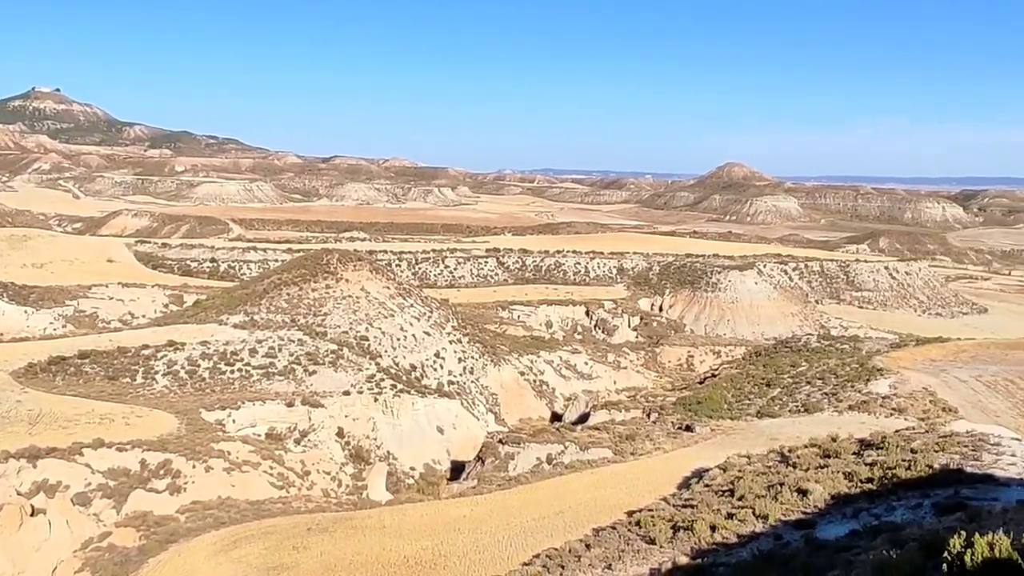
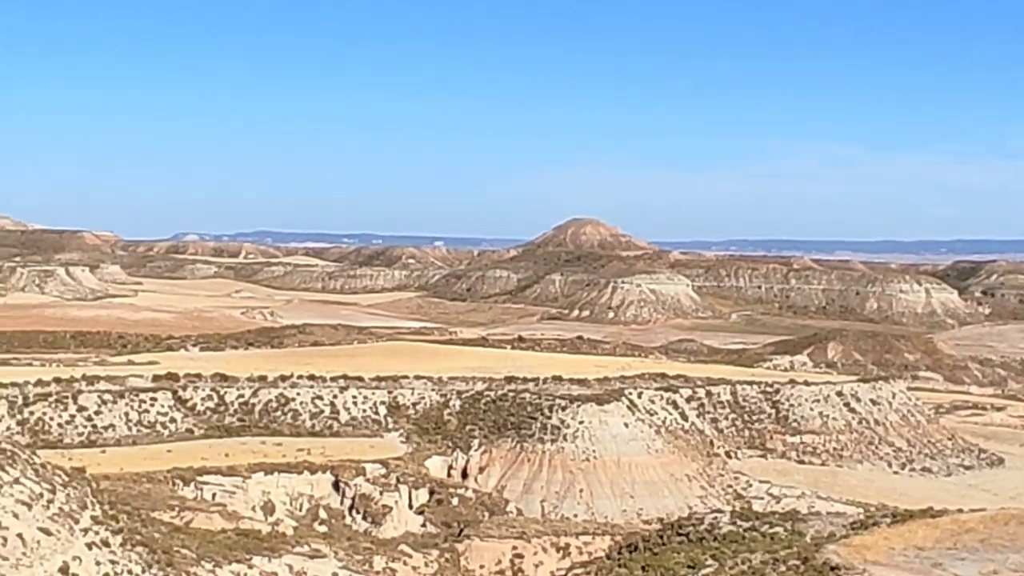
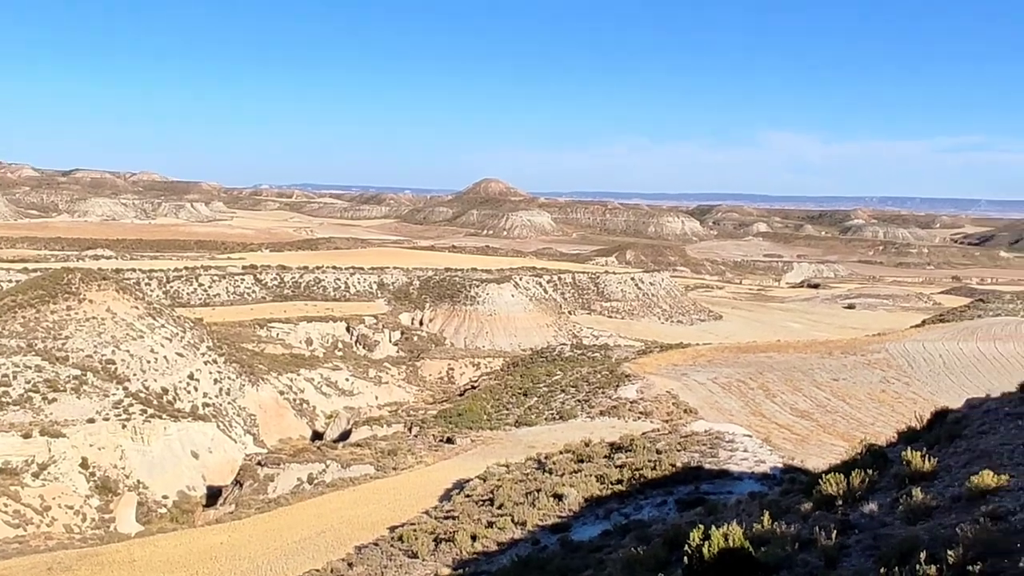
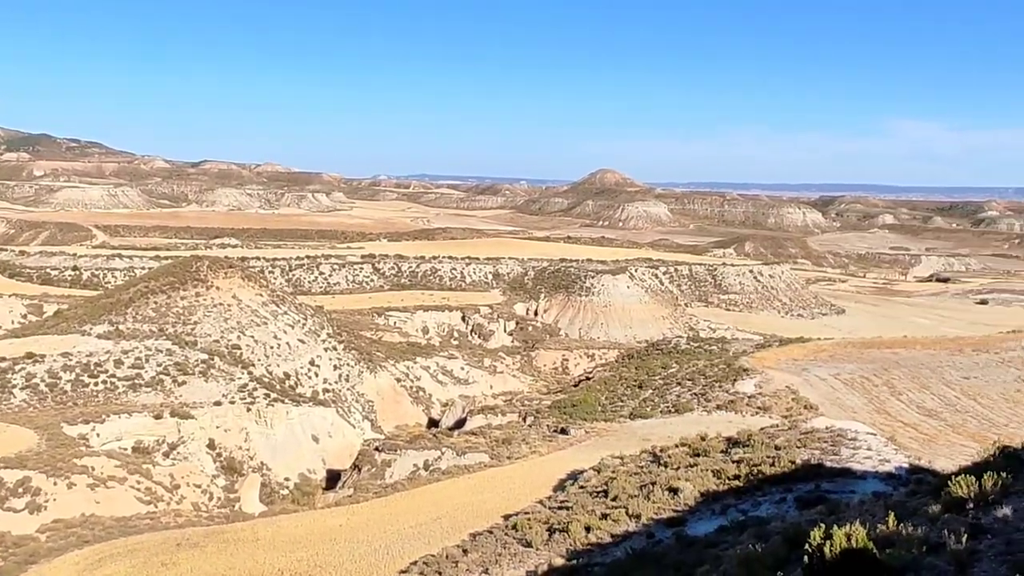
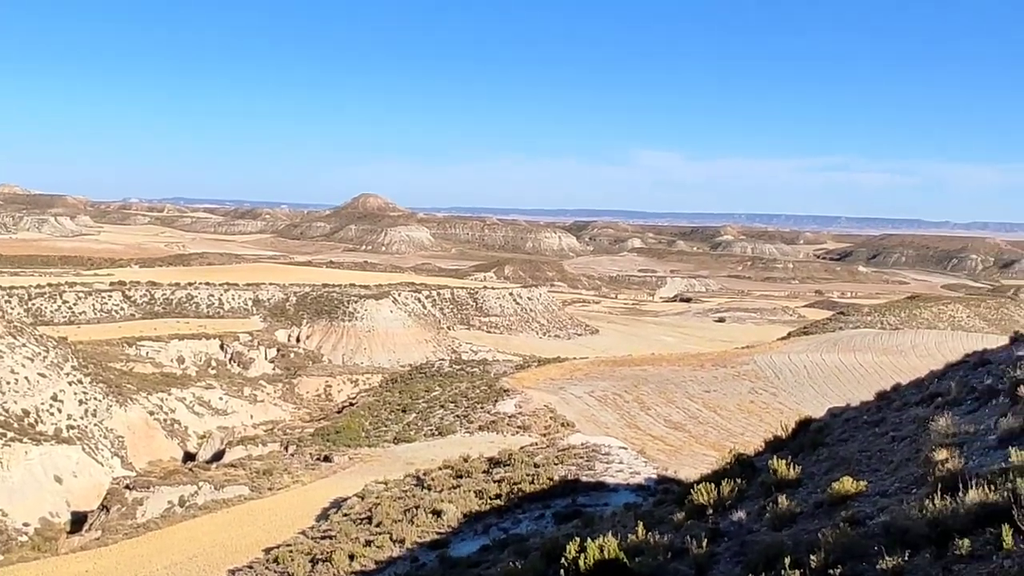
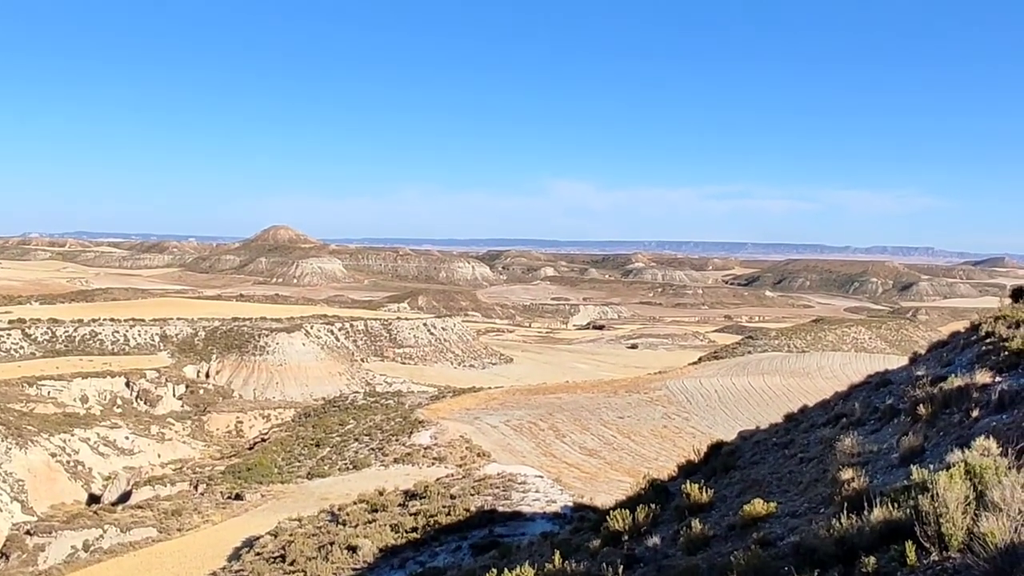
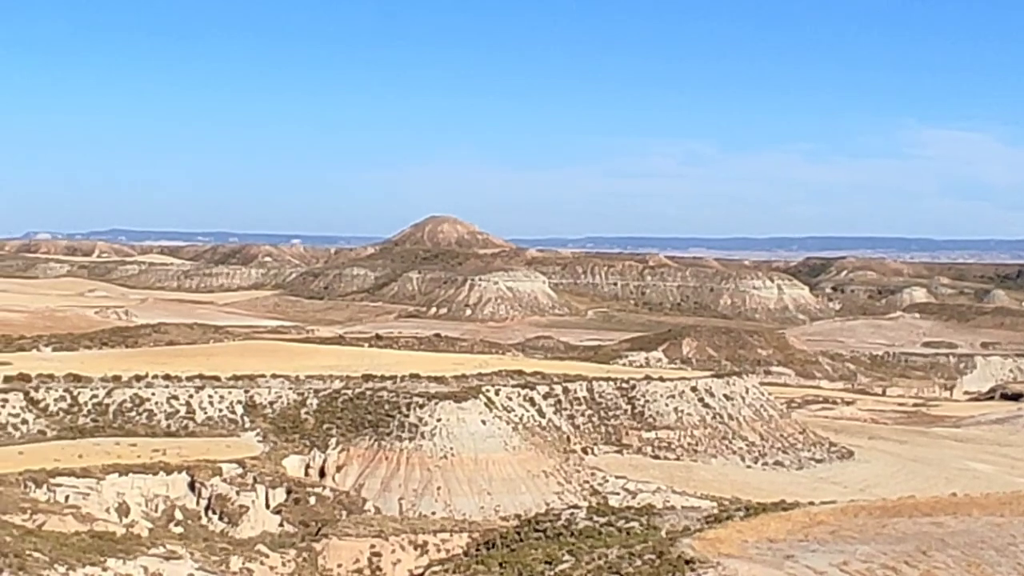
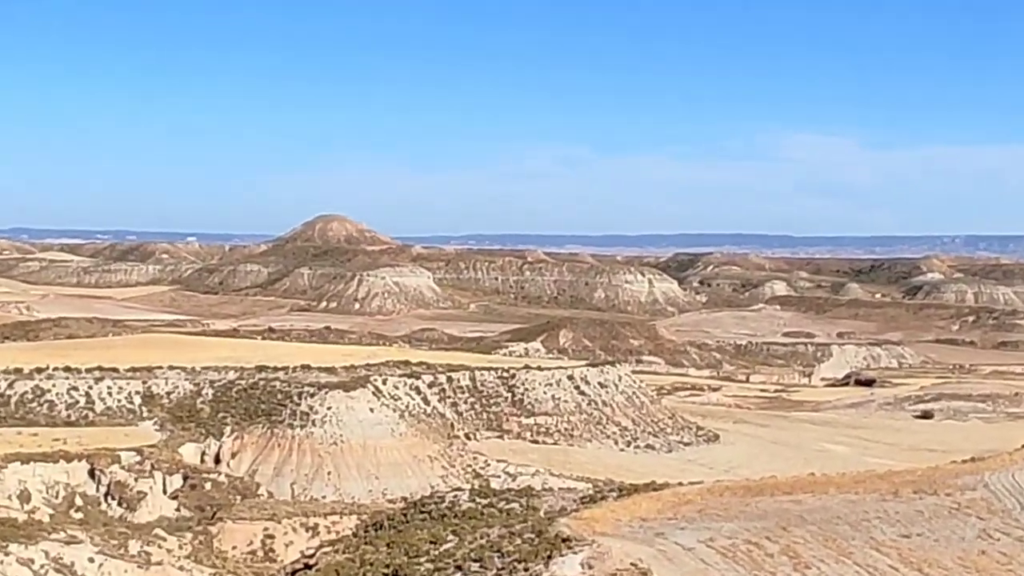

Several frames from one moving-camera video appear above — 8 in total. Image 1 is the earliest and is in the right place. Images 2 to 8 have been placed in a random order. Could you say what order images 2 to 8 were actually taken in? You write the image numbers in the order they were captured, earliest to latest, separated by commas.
4, 3, 5, 6, 8, 7, 2
